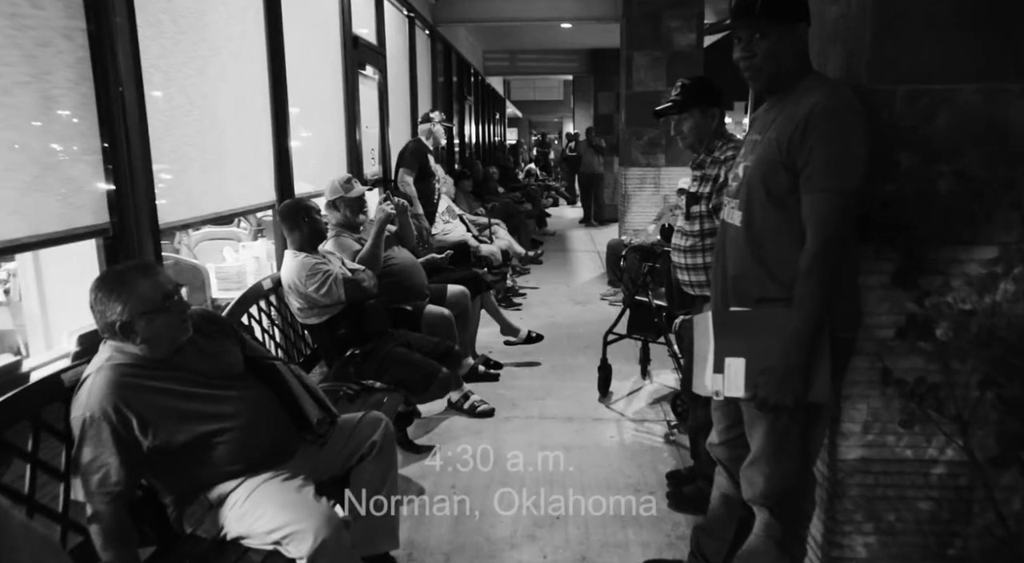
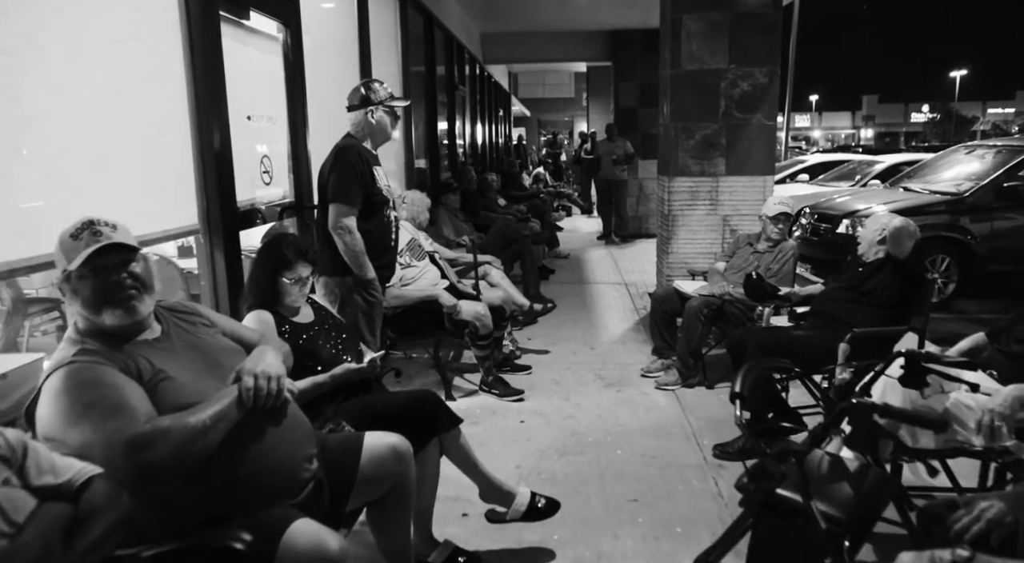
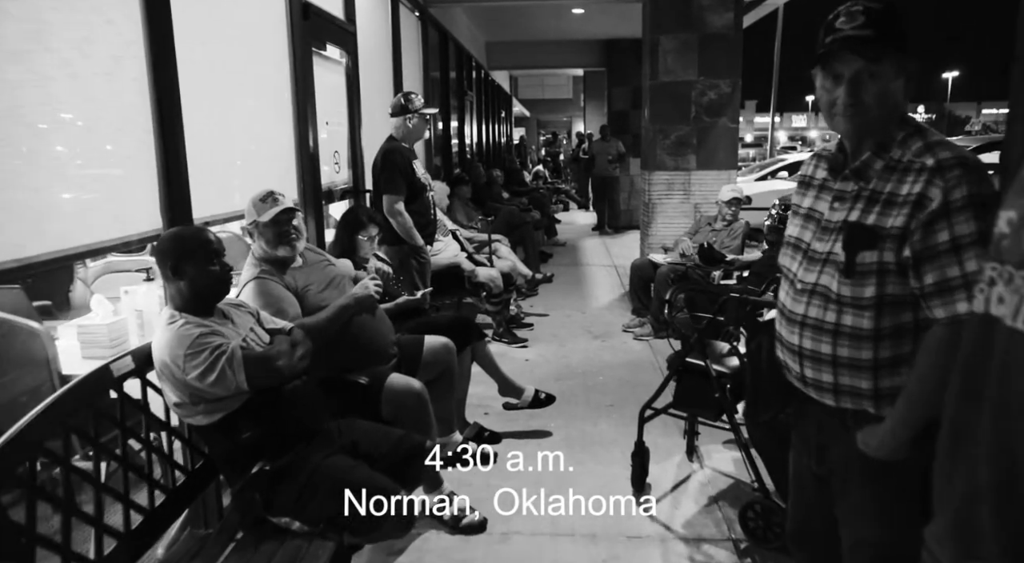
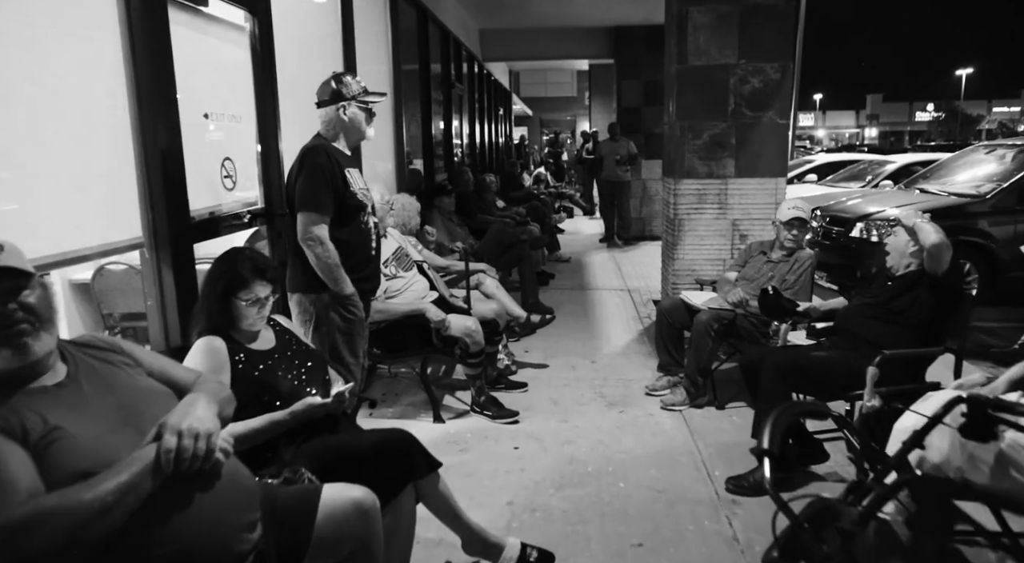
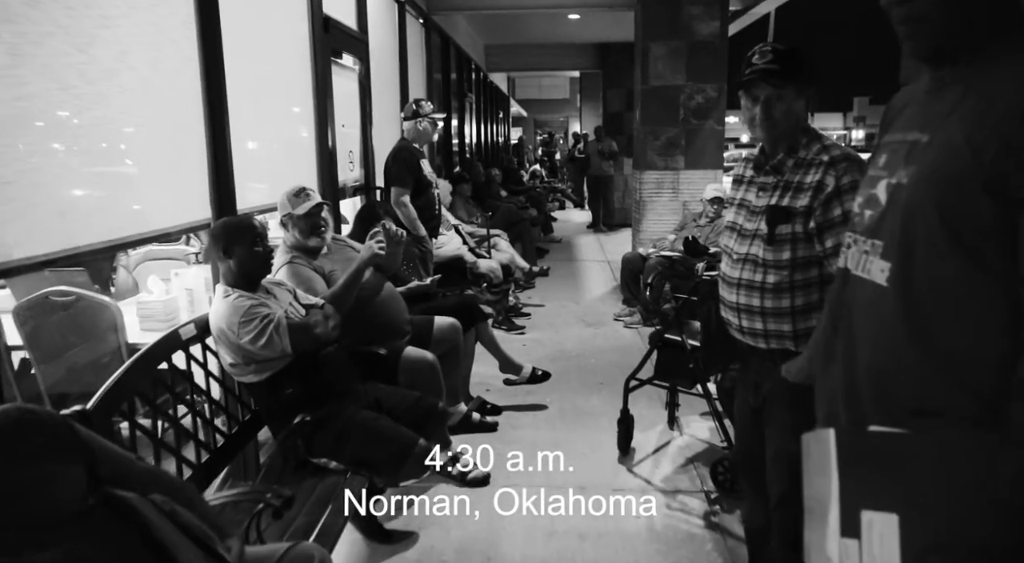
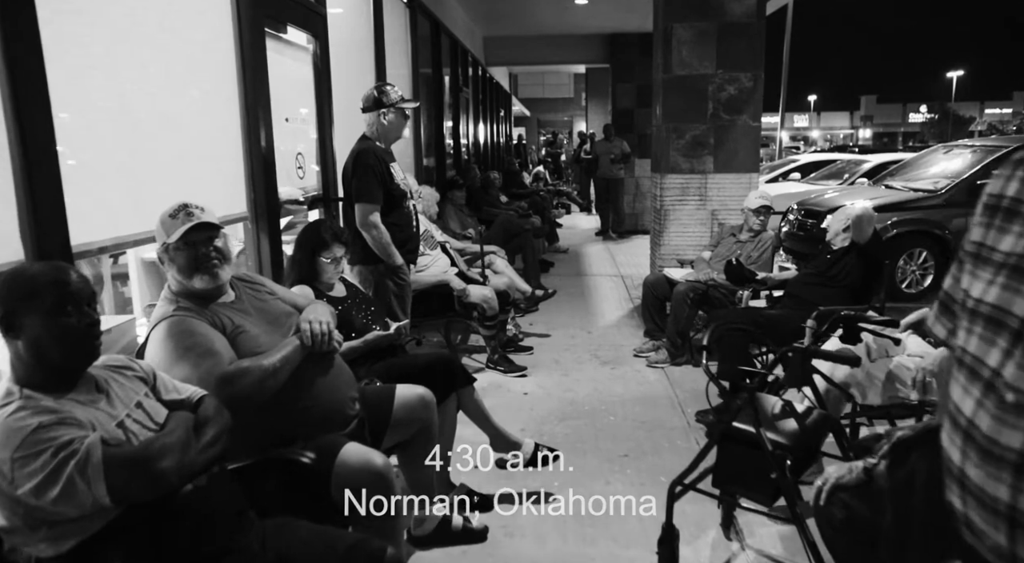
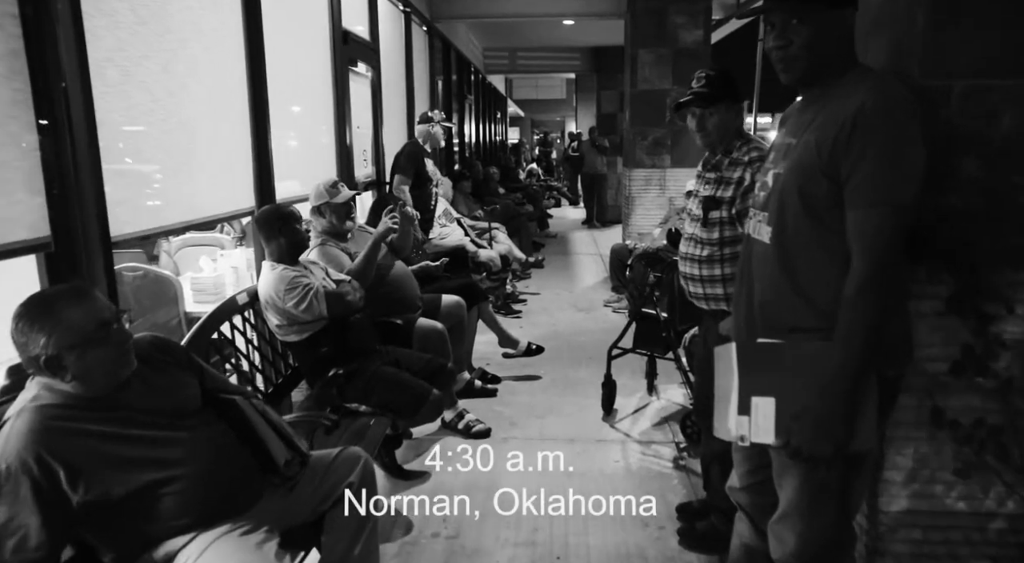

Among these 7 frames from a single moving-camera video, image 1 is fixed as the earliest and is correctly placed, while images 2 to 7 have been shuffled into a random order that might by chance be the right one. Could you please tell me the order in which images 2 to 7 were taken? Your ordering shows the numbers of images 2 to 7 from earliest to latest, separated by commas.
7, 5, 3, 6, 2, 4
